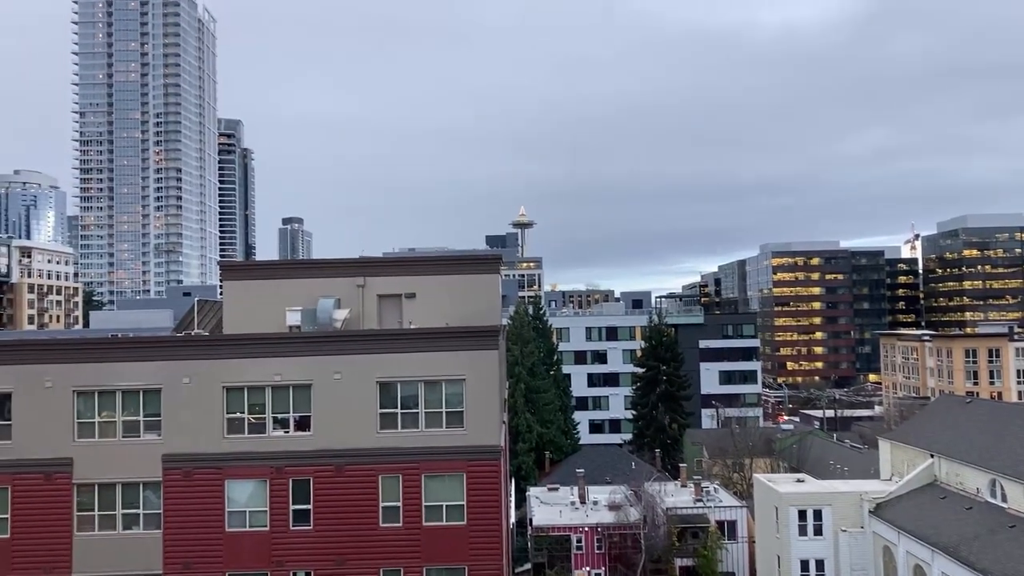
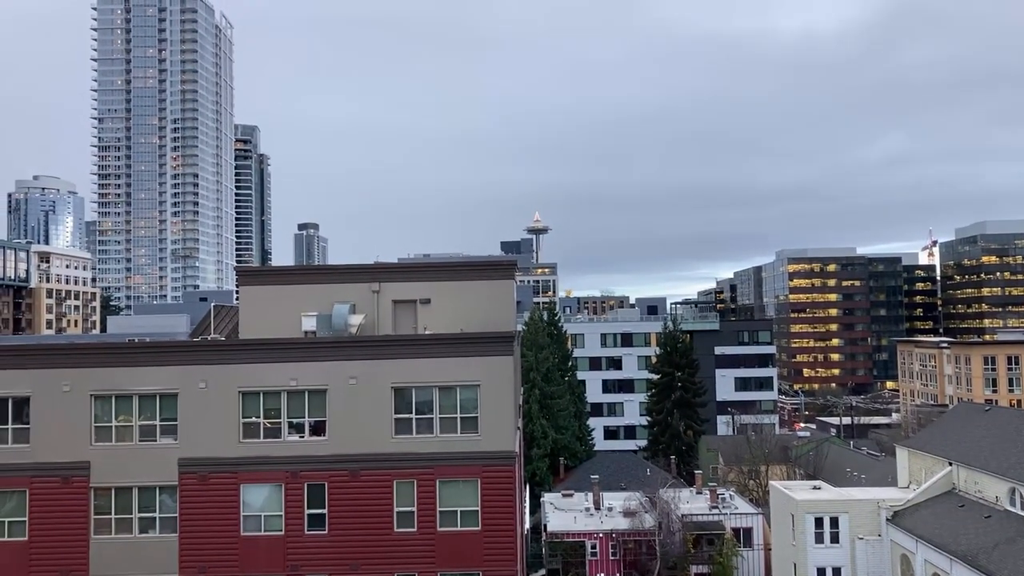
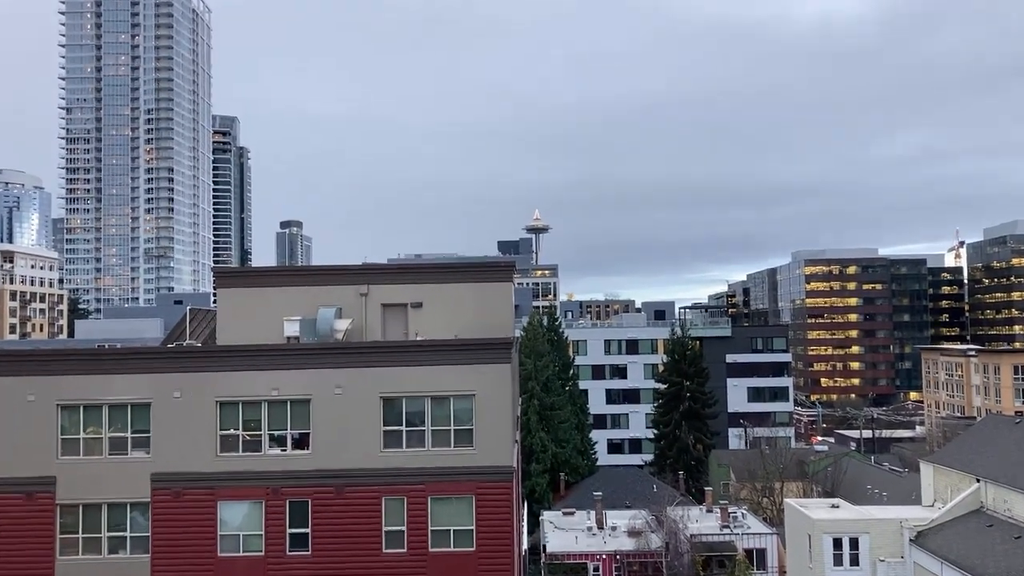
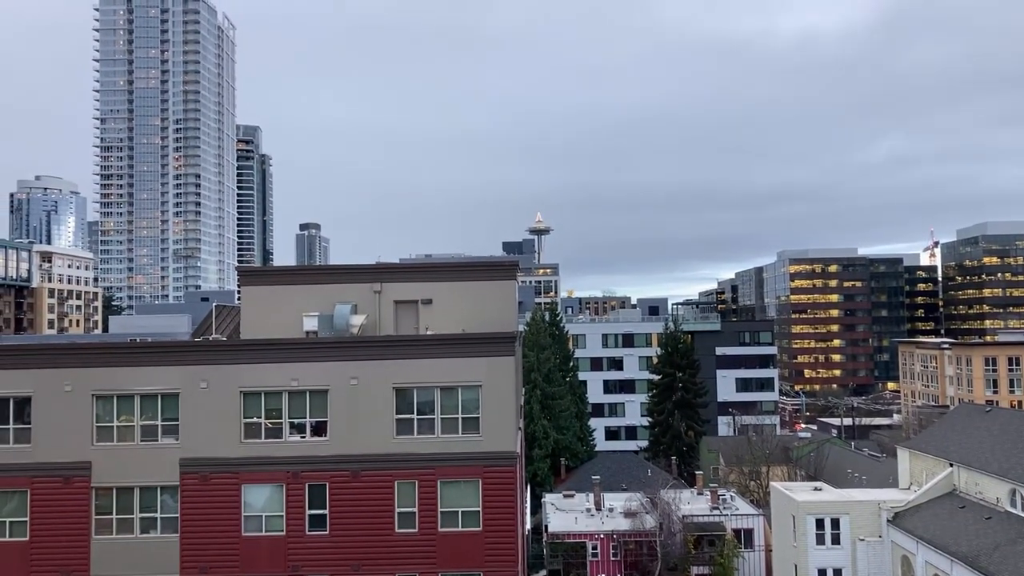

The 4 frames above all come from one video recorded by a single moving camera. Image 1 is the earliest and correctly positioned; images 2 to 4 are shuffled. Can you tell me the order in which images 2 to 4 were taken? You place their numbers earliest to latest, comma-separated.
2, 4, 3
